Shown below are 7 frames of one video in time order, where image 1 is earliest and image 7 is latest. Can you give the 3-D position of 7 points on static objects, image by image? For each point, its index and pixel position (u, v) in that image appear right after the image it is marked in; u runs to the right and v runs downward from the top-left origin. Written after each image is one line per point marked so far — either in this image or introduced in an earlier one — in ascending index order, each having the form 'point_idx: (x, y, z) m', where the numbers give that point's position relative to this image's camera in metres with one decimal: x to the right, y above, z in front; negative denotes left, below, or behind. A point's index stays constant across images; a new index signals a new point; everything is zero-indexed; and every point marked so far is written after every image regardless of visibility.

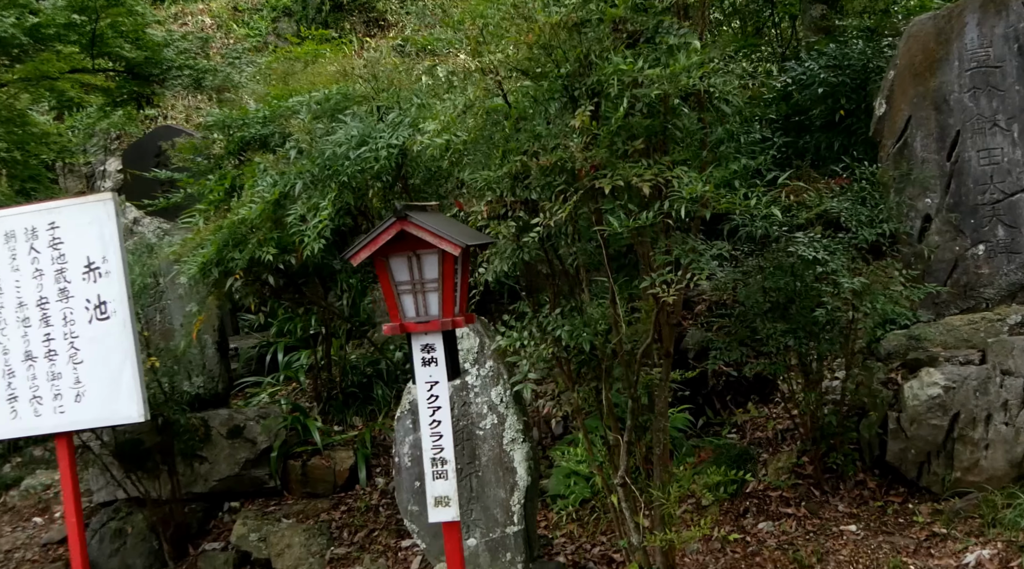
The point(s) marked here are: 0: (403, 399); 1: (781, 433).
0: (-0.6, -0.6, +6.4) m
1: (+1.7, -0.9, +7.3) m
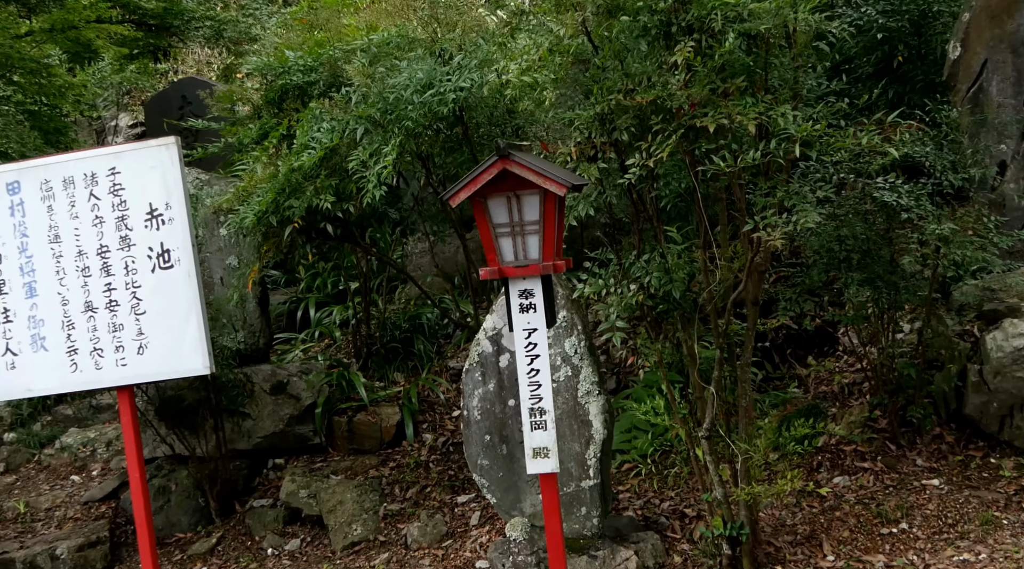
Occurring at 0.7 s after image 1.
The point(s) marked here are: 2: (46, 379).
0: (-0.2, -0.4, +6.3) m
1: (+2.1, -0.6, +7.2) m
2: (-2.4, -0.5, +6.0) m
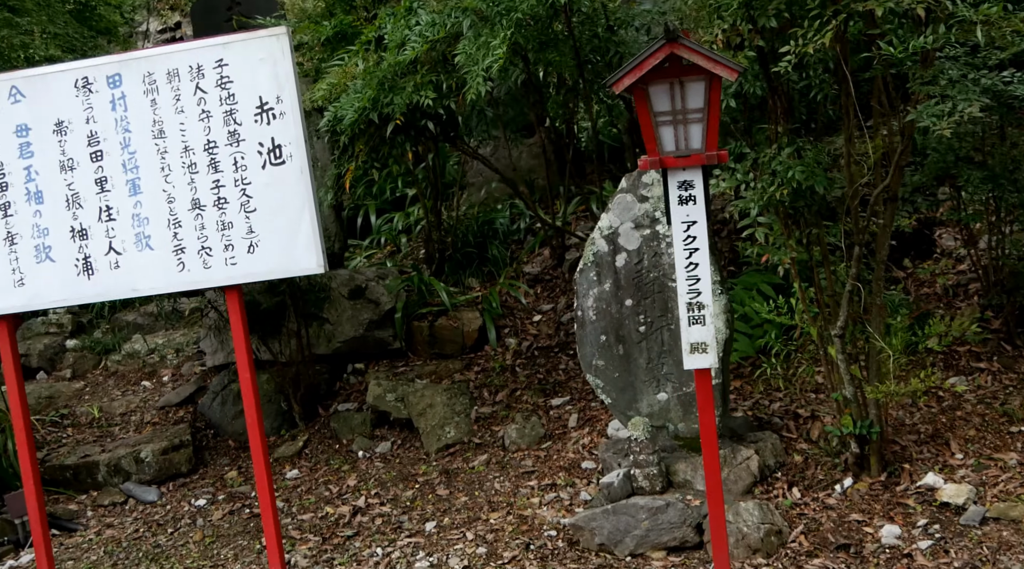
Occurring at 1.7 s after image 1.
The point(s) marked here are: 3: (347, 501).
0: (+0.4, +0.2, +6.1) m
1: (+2.7, 0.0, +7.1) m
2: (-1.8, 0.0, +5.9) m
3: (-1.0, -1.3, +7.0) m
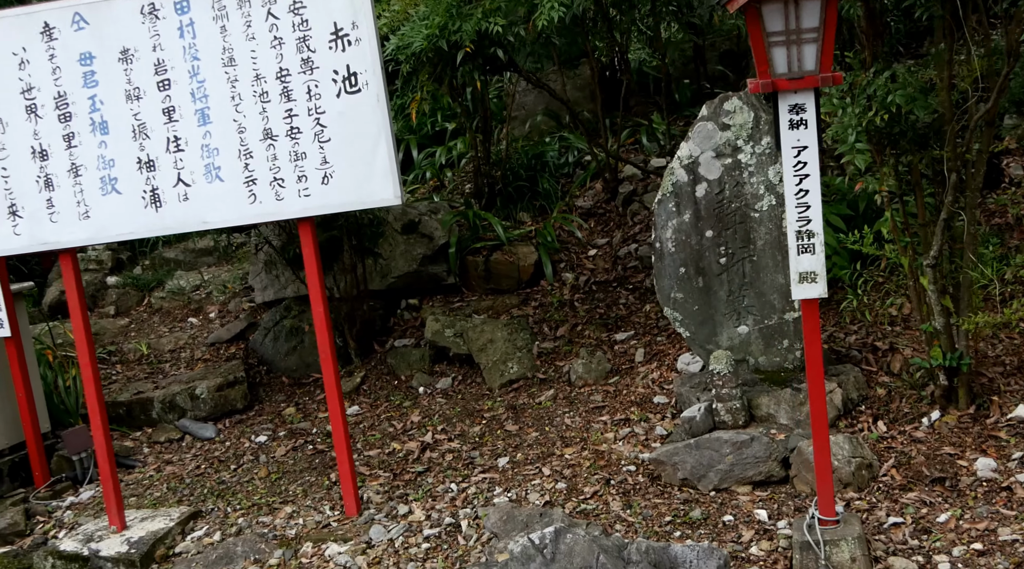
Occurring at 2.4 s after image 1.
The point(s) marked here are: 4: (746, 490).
0: (+0.8, +0.5, +6.0) m
1: (+3.1, +0.4, +6.9) m
2: (-1.4, +0.4, +5.7) m
3: (-0.6, -0.9, +6.9) m
4: (+1.1, -1.0, +5.5) m
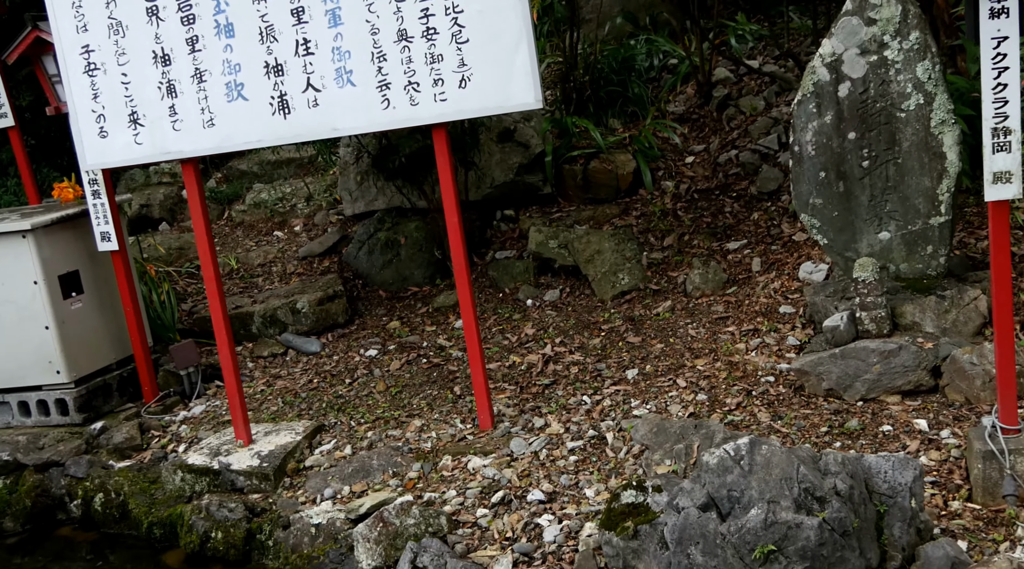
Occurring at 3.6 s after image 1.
0: (+1.5, +1.0, +5.8) m
1: (+3.8, +1.0, +6.7) m
2: (-0.8, +0.8, +5.6) m
3: (+0.1, -0.4, +6.8) m
4: (+1.8, -0.5, +5.4) m
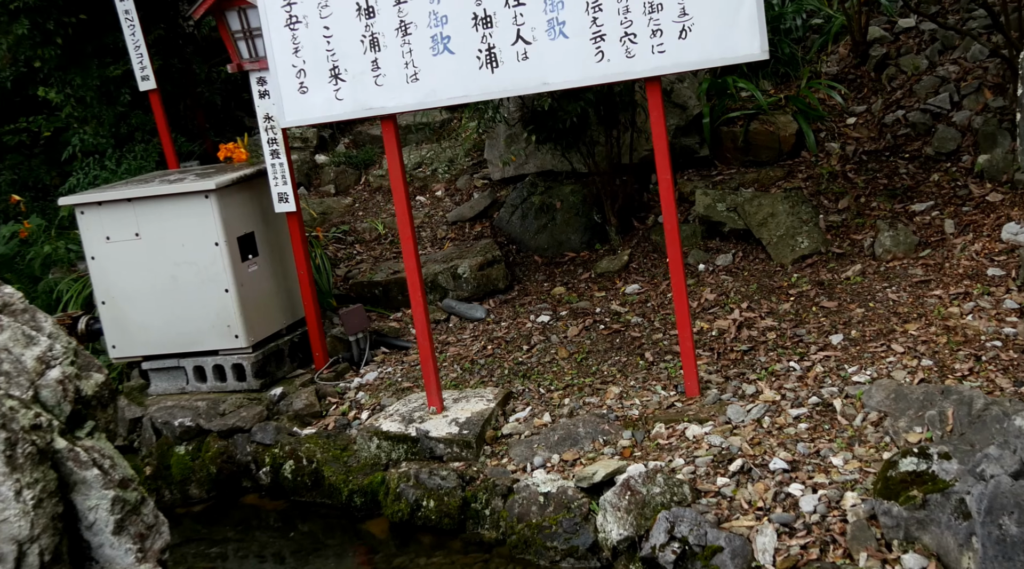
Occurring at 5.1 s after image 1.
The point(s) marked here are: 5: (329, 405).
0: (+2.5, +1.2, +5.4) m
1: (+4.9, +1.2, +6.3) m
2: (+0.3, +1.0, +5.3) m
3: (+1.2, -0.2, +6.5) m
4: (+2.8, -0.4, +5.1) m
5: (-1.0, -0.7, +6.5) m
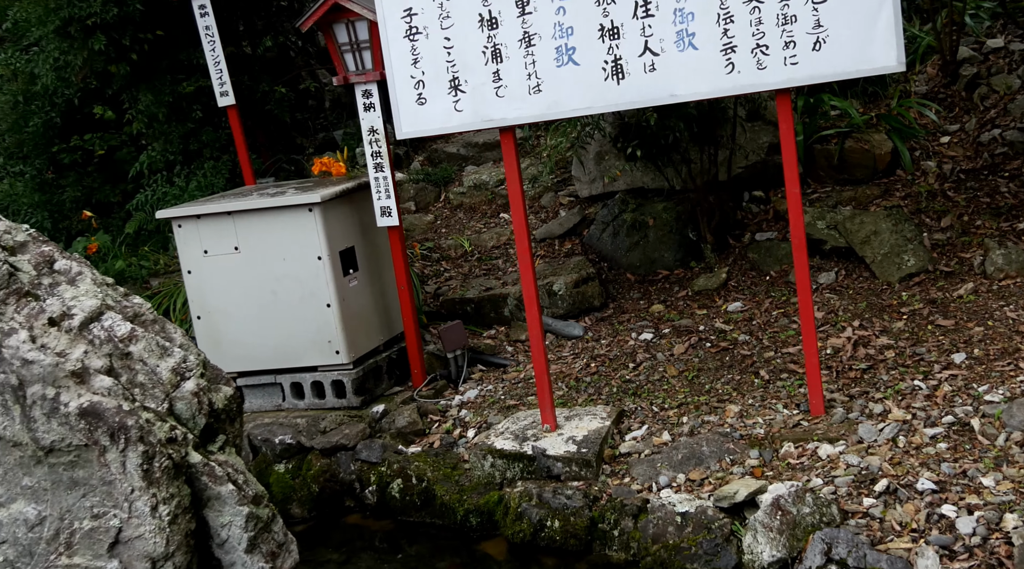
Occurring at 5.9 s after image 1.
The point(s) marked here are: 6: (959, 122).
0: (+3.1, +1.1, +5.3) m
1: (+5.4, +1.1, +6.1) m
2: (+0.8, +0.9, +5.2) m
3: (+1.8, -0.3, +6.4) m
4: (+3.4, -0.4, +4.9) m
5: (-0.4, -0.8, +6.4) m
6: (+3.2, +1.2, +8.2) m
